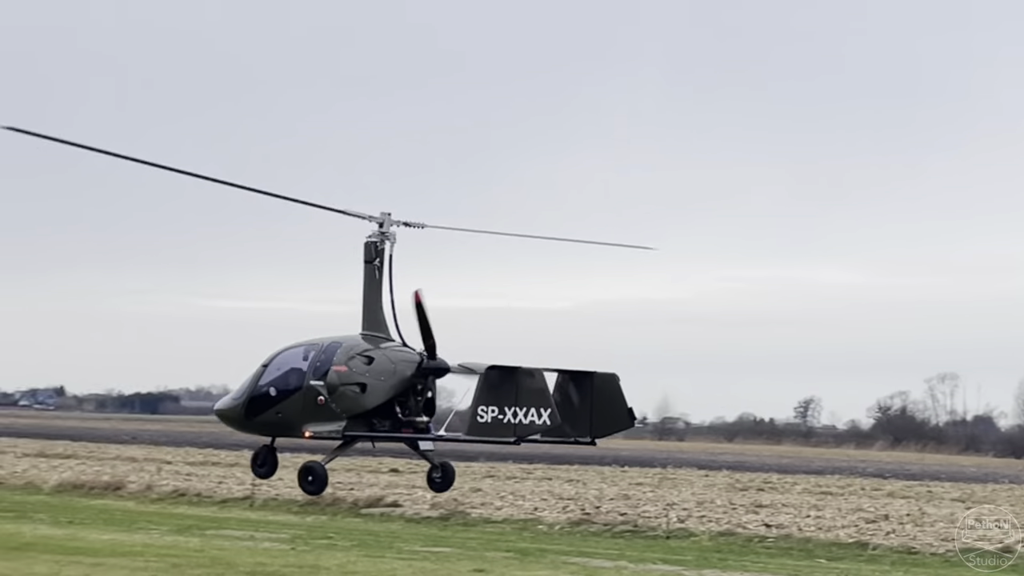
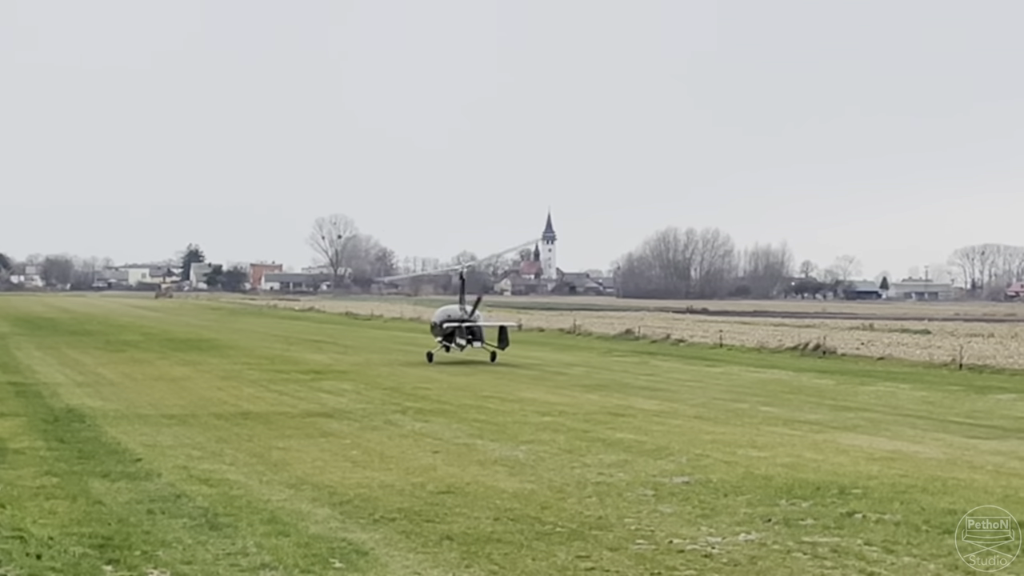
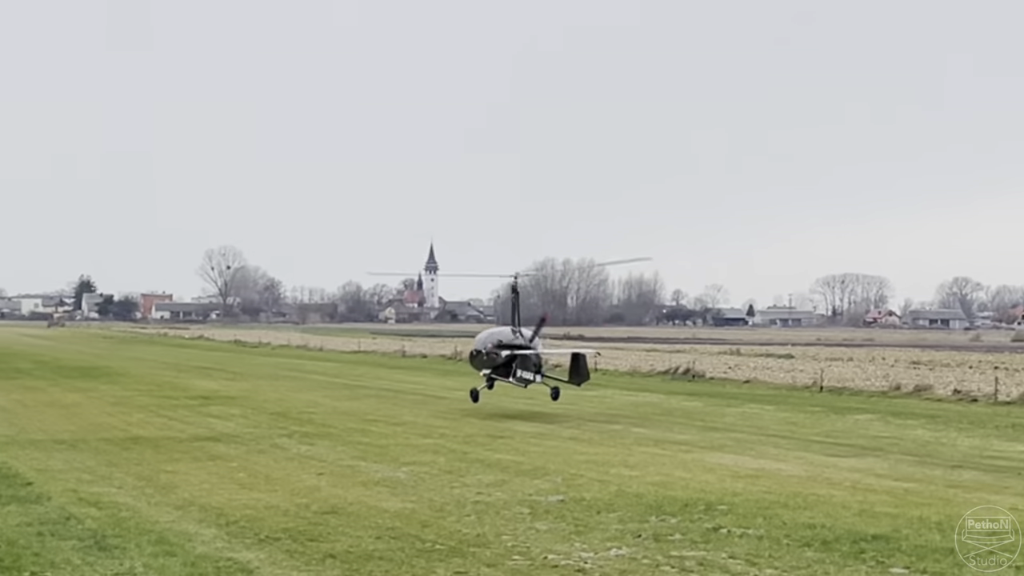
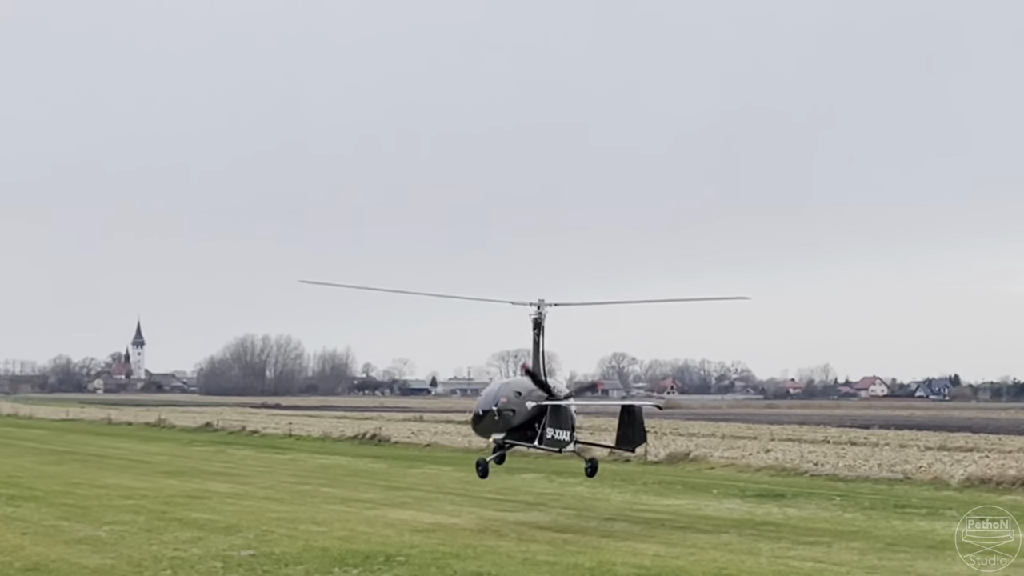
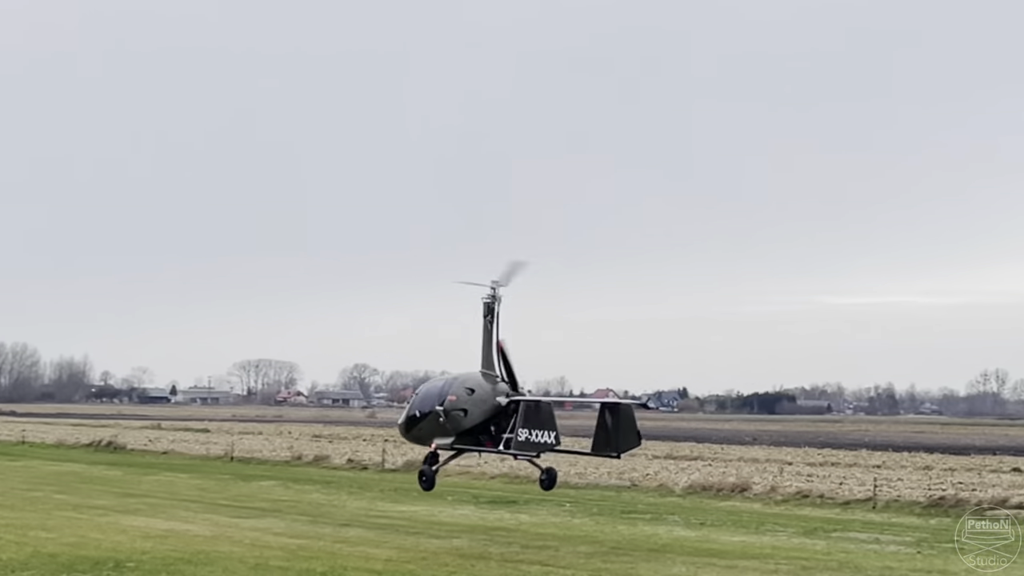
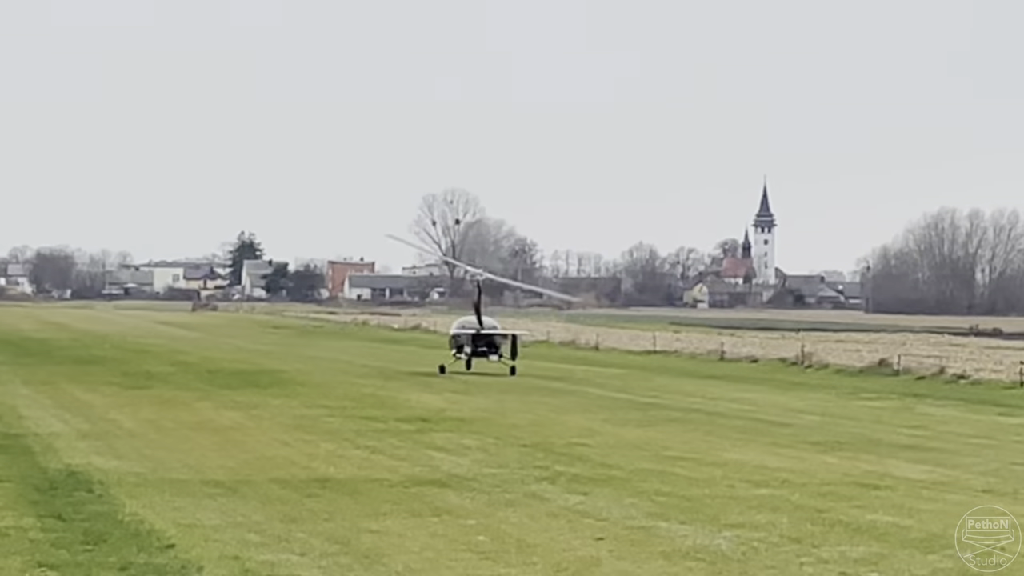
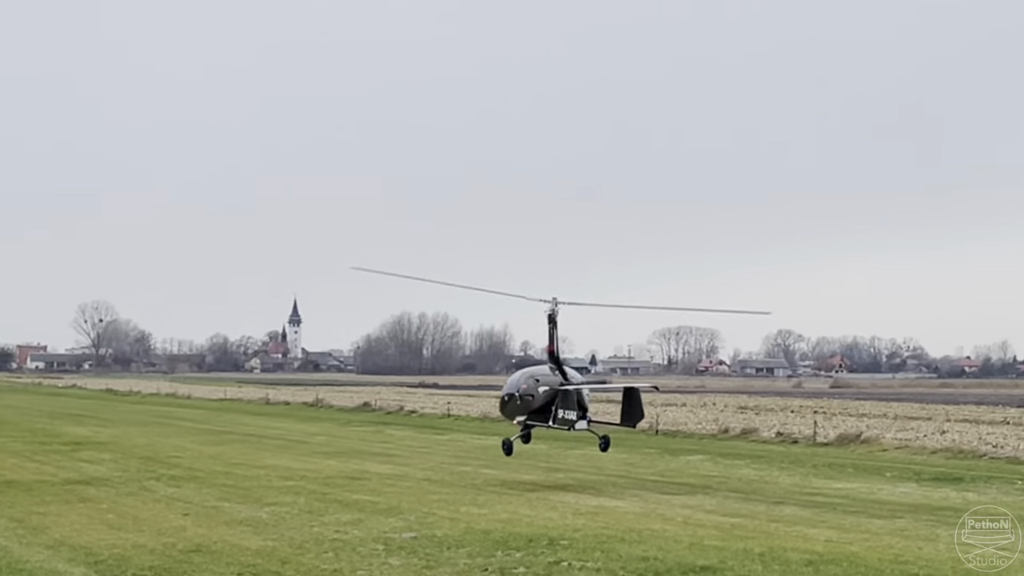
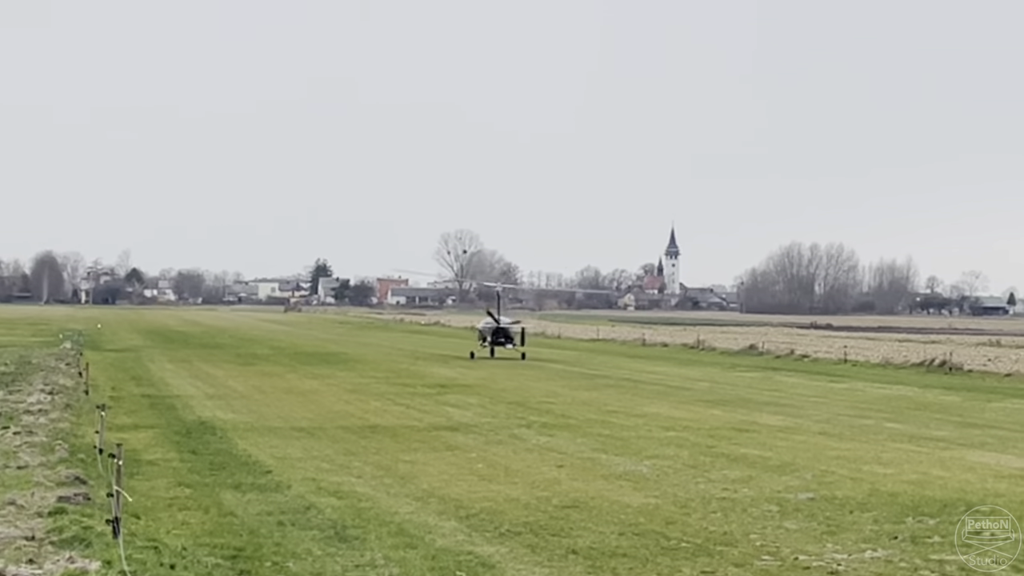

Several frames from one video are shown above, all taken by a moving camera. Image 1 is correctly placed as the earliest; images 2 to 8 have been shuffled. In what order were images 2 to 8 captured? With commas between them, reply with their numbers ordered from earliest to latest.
5, 4, 7, 3, 2, 8, 6
